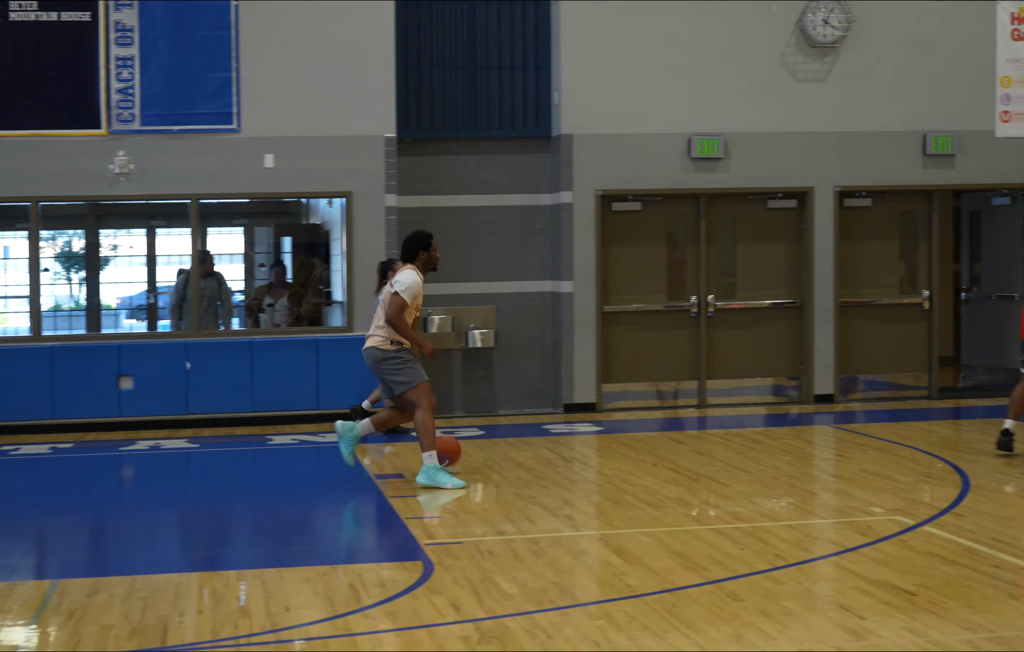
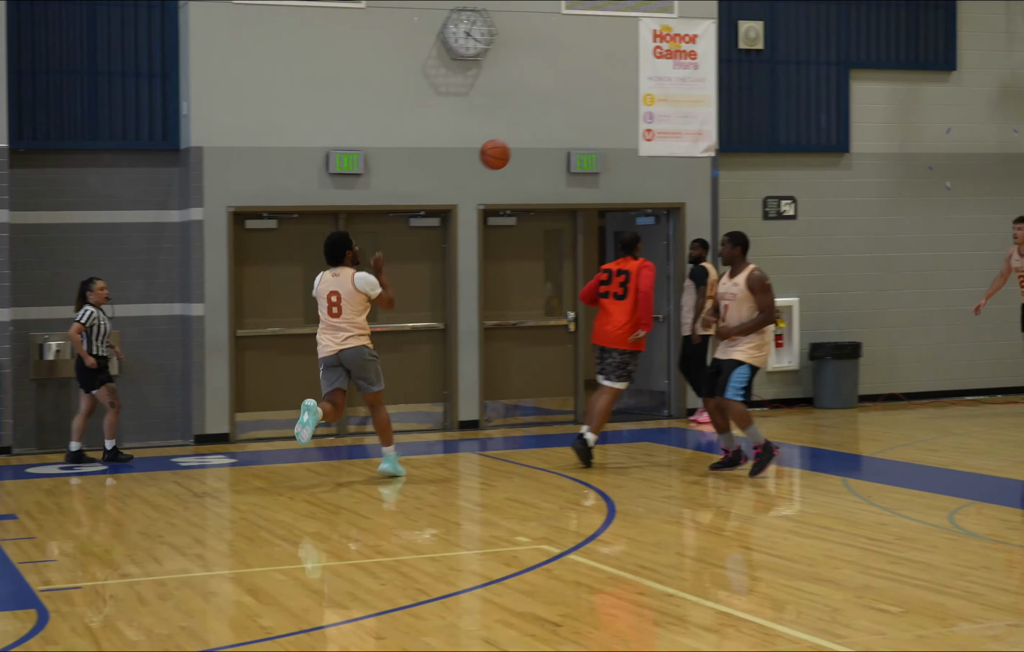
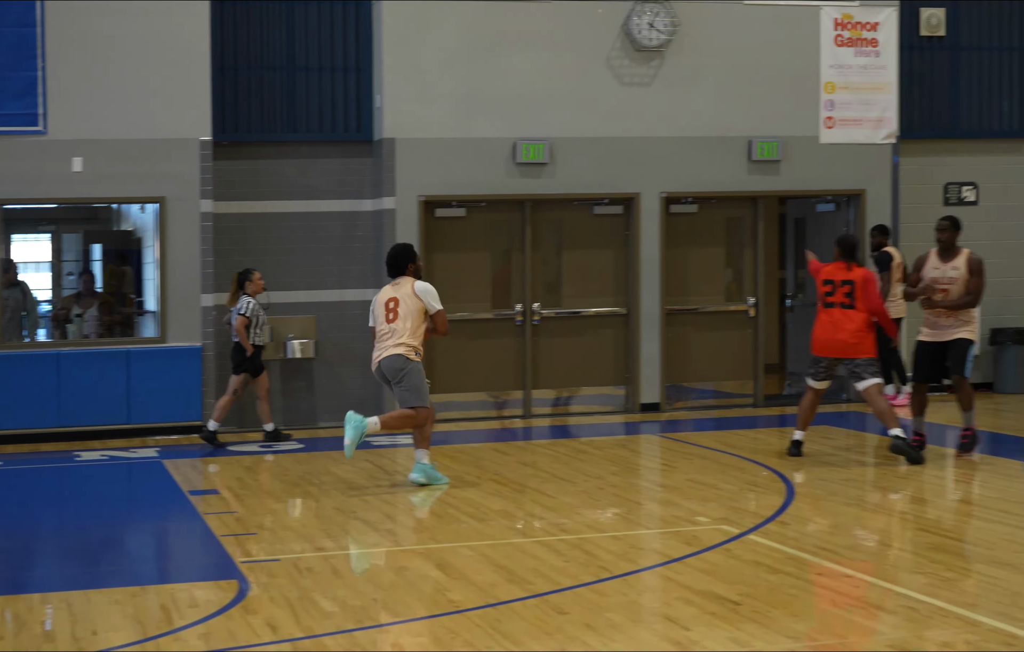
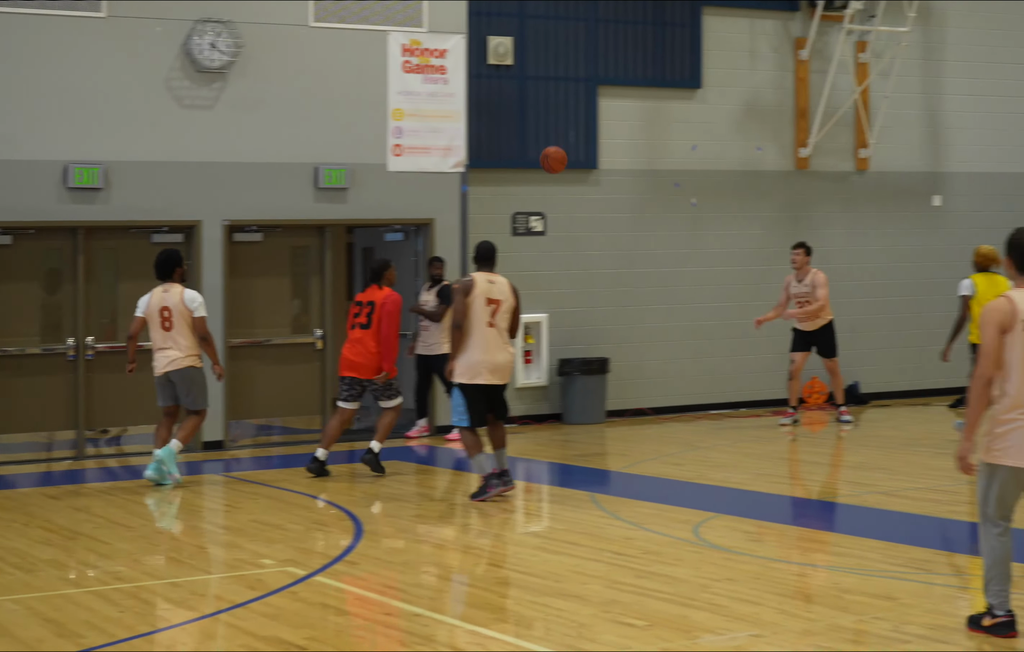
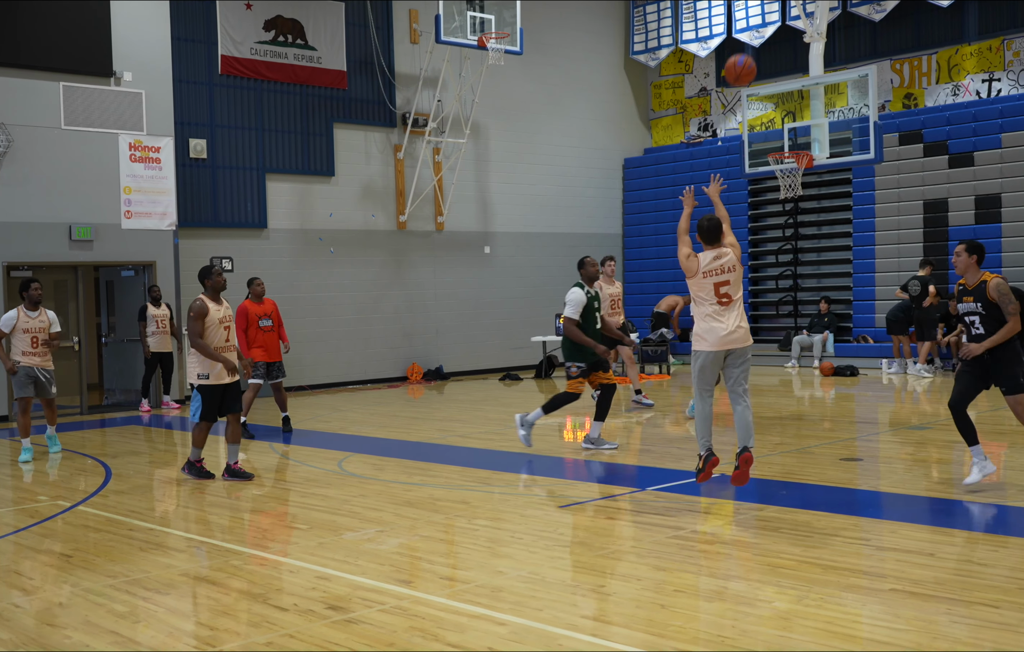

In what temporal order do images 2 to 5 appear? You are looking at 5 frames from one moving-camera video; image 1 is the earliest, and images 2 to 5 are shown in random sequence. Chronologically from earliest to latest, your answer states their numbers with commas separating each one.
3, 2, 4, 5
